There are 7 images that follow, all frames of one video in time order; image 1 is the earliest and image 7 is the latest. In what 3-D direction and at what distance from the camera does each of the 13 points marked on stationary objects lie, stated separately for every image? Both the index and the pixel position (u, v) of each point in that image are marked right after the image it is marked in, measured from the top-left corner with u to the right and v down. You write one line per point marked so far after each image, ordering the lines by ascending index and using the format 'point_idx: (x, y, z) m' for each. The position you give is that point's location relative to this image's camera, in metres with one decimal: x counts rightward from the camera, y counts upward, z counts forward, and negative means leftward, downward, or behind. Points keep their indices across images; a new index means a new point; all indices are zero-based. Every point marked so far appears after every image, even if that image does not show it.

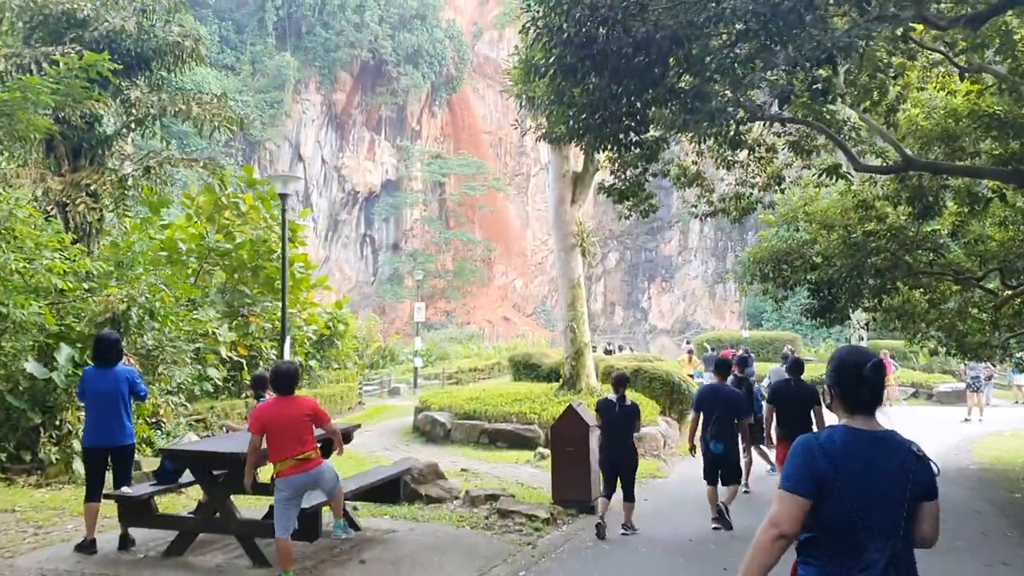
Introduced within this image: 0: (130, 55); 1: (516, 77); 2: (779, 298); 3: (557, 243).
0: (-5.7, +3.5, +12.3) m
1: (+0.1, +3.2, +12.7) m
2: (+3.1, -0.1, +9.7) m
3: (+0.7, +0.7, +13.1) m
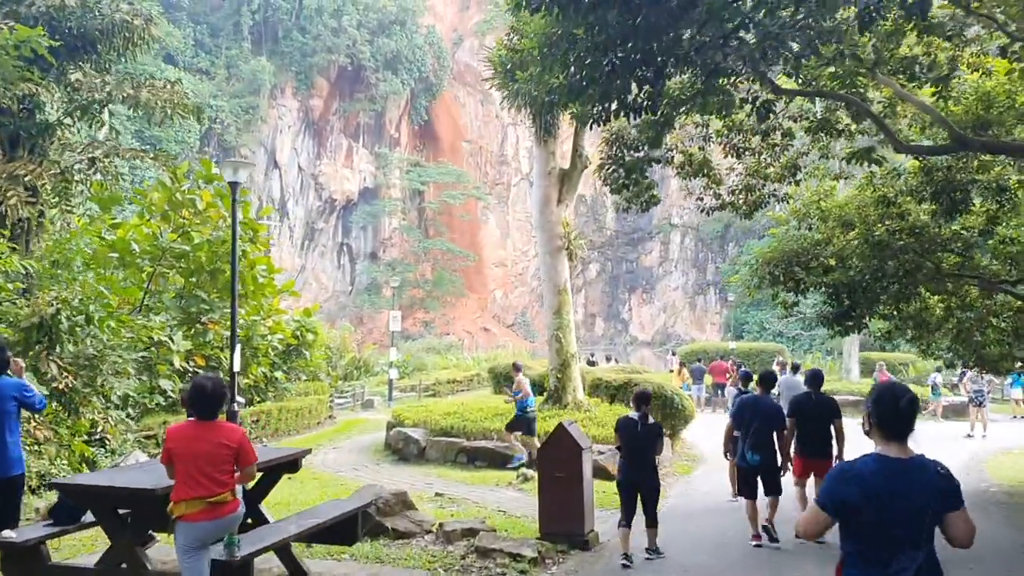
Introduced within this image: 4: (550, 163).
0: (-6.0, +3.4, +11.2) m
1: (-0.2, +3.1, +11.7) m
2: (+2.9, -0.2, +8.8) m
3: (+0.4, +0.6, +12.2) m
4: (+0.6, +1.8, +12.1) m
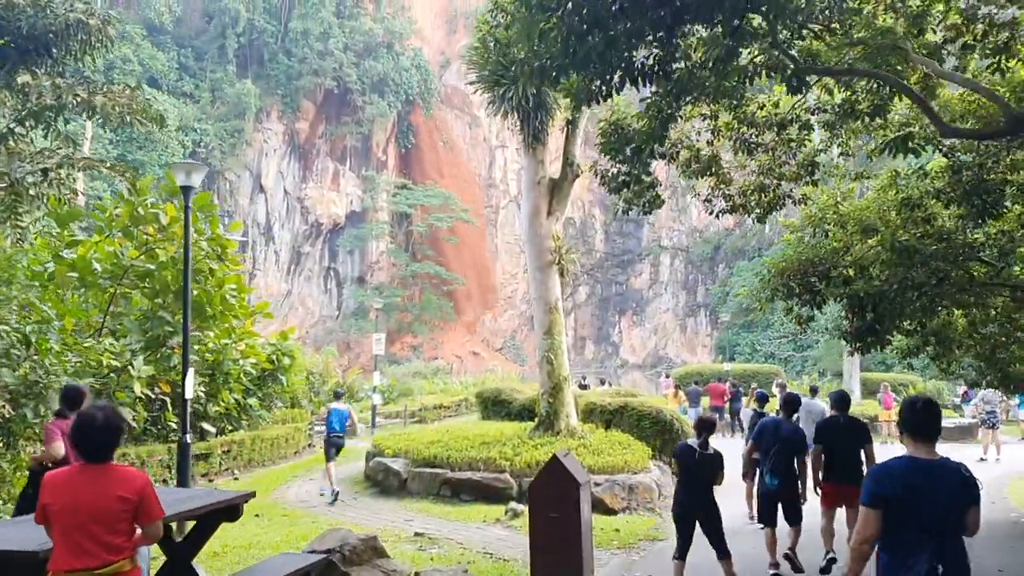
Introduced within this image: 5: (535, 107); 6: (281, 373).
0: (-6.2, +3.2, +10.4) m
1: (-0.4, +2.8, +11.0) m
2: (+2.8, -0.3, +8.0) m
3: (+0.3, +0.4, +11.4) m
4: (+0.4, +1.6, +11.4) m
5: (+0.3, +2.4, +11.0) m
6: (-4.0, -1.5, +14.1) m
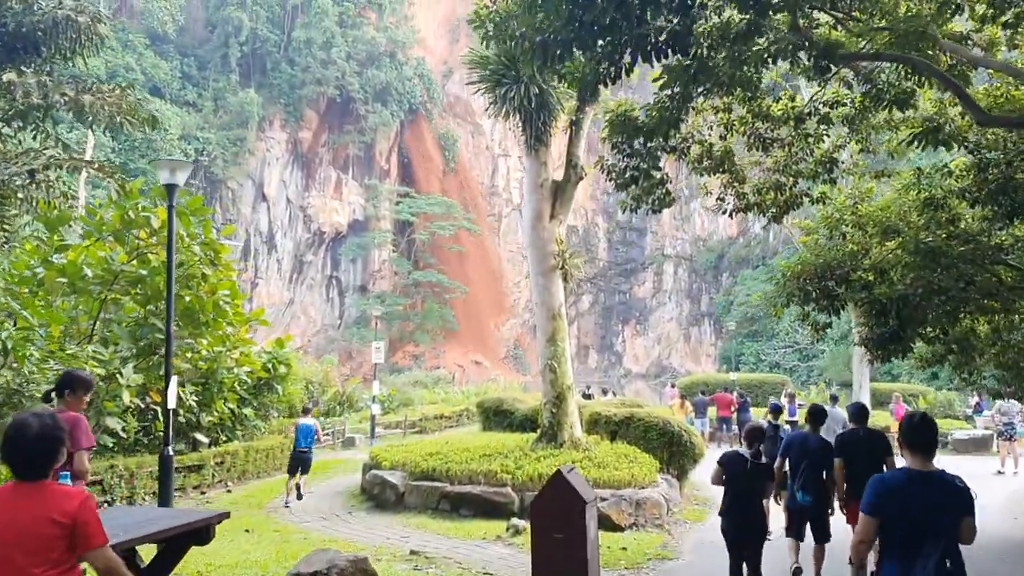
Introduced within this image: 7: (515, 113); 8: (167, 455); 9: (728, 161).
0: (-6.1, +3.1, +10.1) m
1: (-0.4, +2.8, +10.7) m
2: (+2.8, -0.3, +7.6) m
3: (+0.3, +0.3, +11.1) m
4: (+0.4, +1.5, +11.0) m
5: (+0.3, +2.3, +10.7) m
6: (-3.9, -1.6, +13.8) m
7: (0.0, +2.3, +10.8) m
8: (-2.8, -1.3, +6.6) m
9: (+1.7, +1.0, +6.3) m
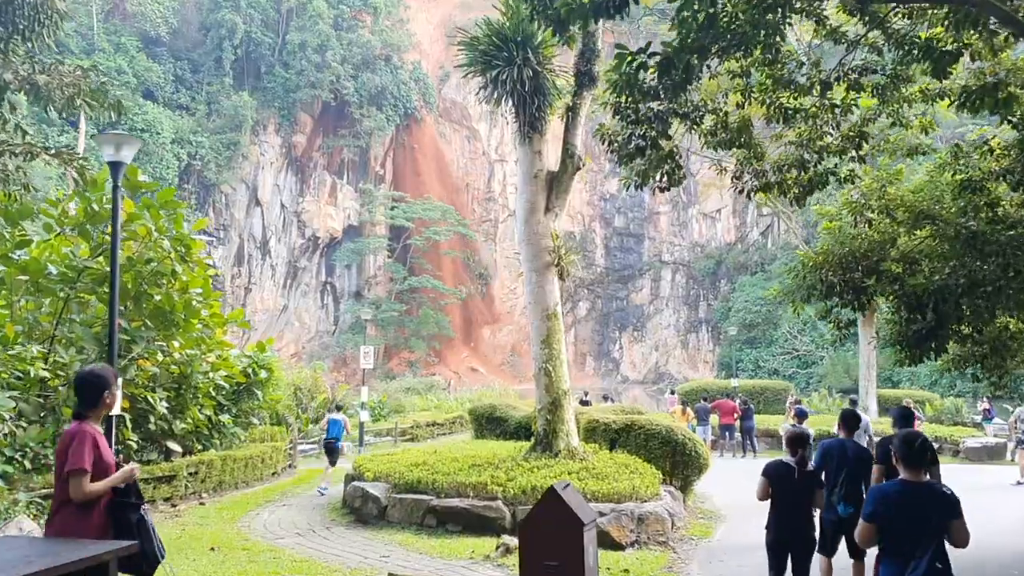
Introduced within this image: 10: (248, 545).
0: (-6.2, +3.1, +9.4) m
1: (-0.5, +2.8, +10.0) m
2: (+2.7, -0.3, +6.9) m
3: (+0.2, +0.3, +10.3) m
4: (+0.3, +1.5, +10.3) m
5: (+0.2, +2.4, +10.0) m
6: (-4.0, -1.6, +13.0) m
7: (-0.1, +2.3, +10.1) m
8: (-2.9, -1.3, +5.9) m
9: (+1.6, +1.0, +5.6) m
10: (-2.6, -2.6, +8.2) m
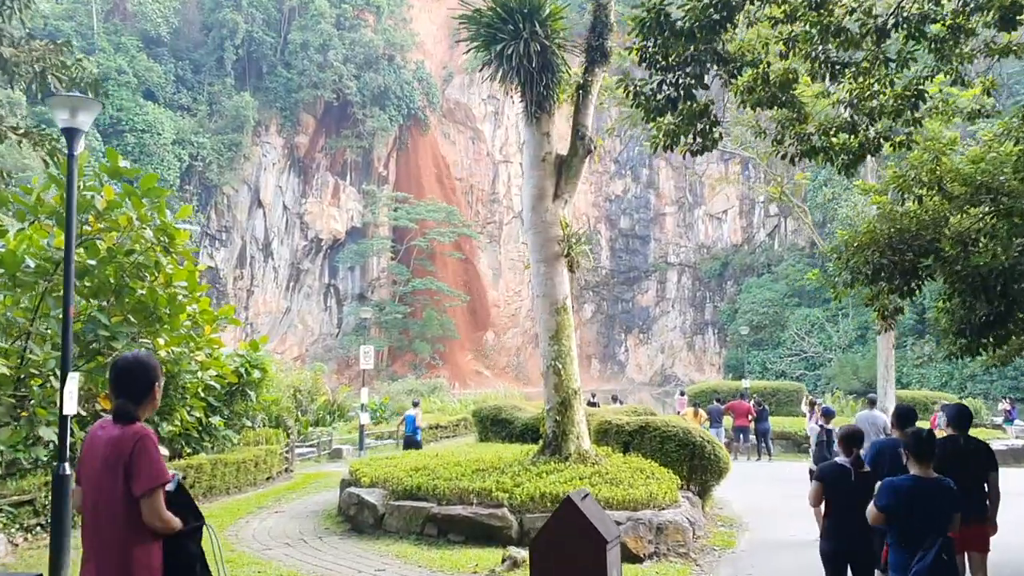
0: (-6.2, +3.2, +8.8) m
1: (-0.4, +2.9, +9.3) m
2: (+2.8, -0.2, +6.2) m
3: (+0.3, +0.4, +9.7) m
4: (+0.4, +1.6, +9.6) m
5: (+0.3, +2.5, +9.3) m
6: (-3.9, -1.5, +12.4) m
7: (0.0, +2.4, +9.4) m
8: (-2.8, -1.2, +5.2) m
9: (+1.6, +1.2, +5.0) m
10: (-2.6, -2.5, +7.6) m
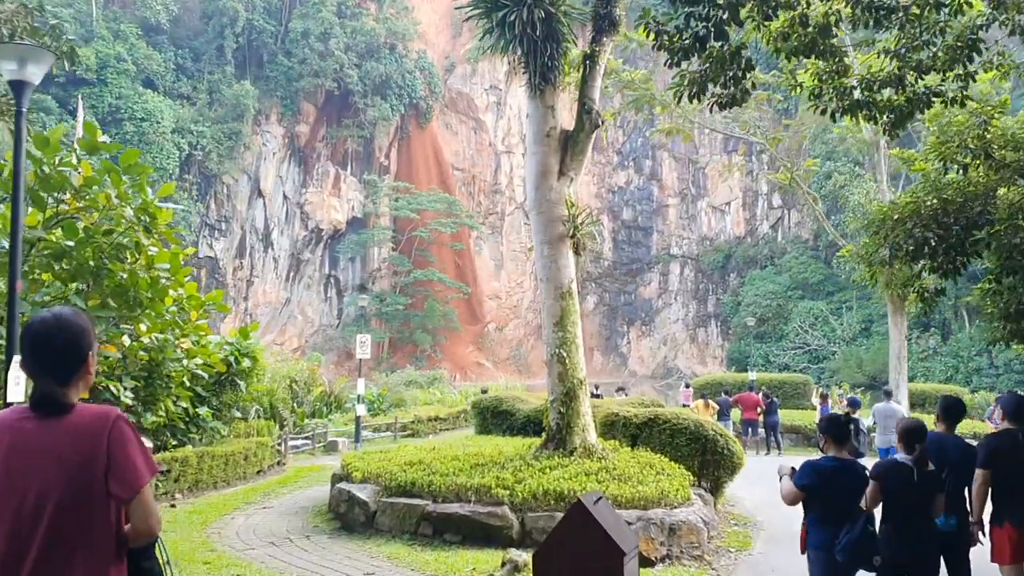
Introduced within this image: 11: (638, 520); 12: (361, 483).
0: (-6.1, +3.4, +8.2) m
1: (-0.4, +3.1, +8.8) m
2: (+2.8, 0.0, +5.7) m
3: (+0.3, +0.6, +9.1) m
4: (+0.4, +1.8, +9.1) m
5: (+0.3, +2.6, +8.7) m
6: (-3.9, -1.3, +11.8) m
7: (0.0, +2.6, +8.8) m
8: (-2.8, -1.0, +4.7) m
9: (+1.6, +1.3, +4.4) m
10: (-2.6, -2.3, +7.1) m
11: (+1.0, -1.9, +6.9) m
12: (-1.6, -2.0, +8.7) m
